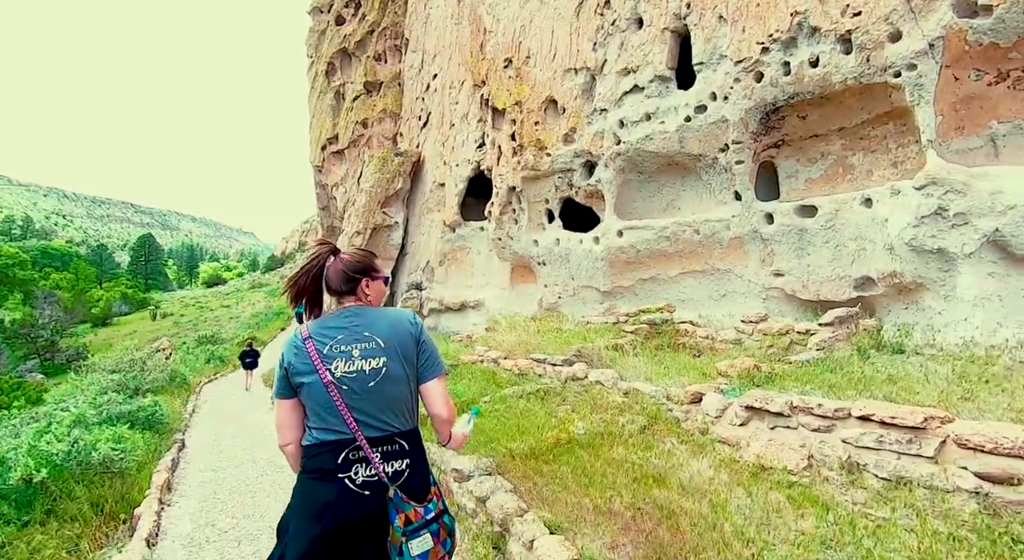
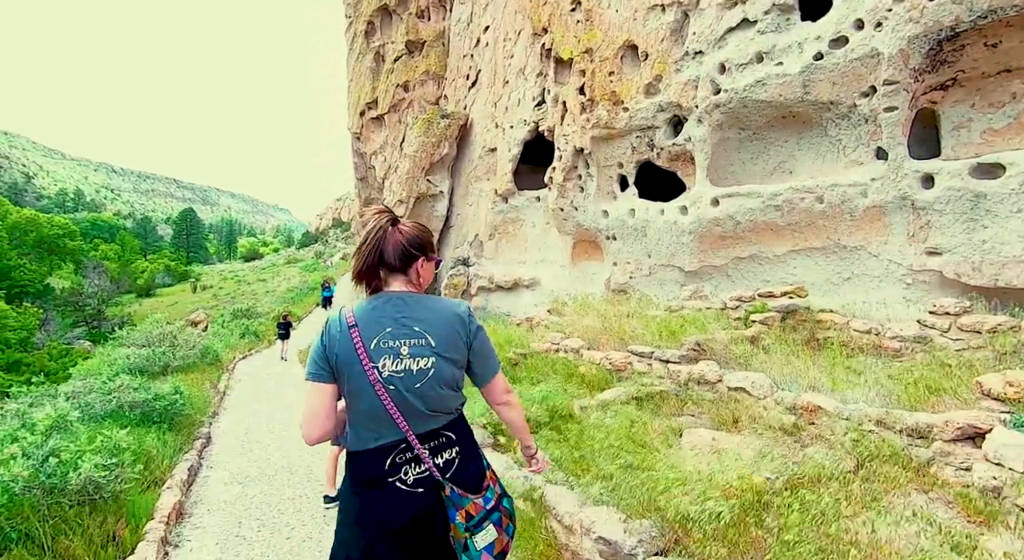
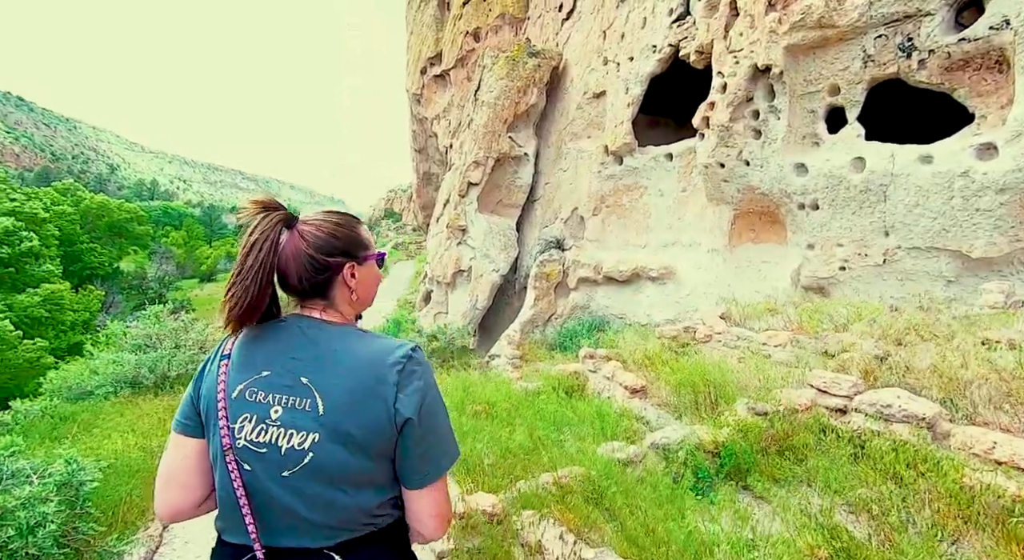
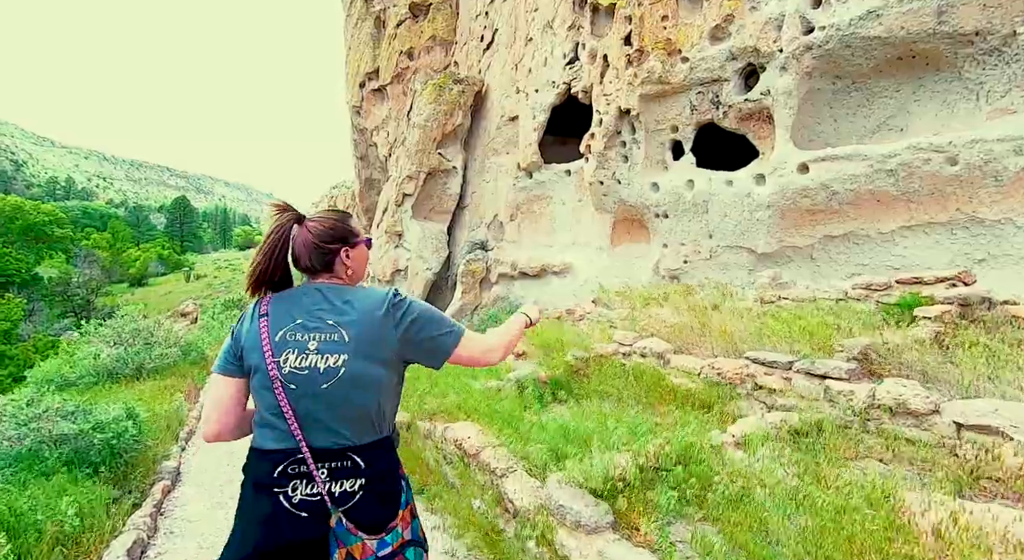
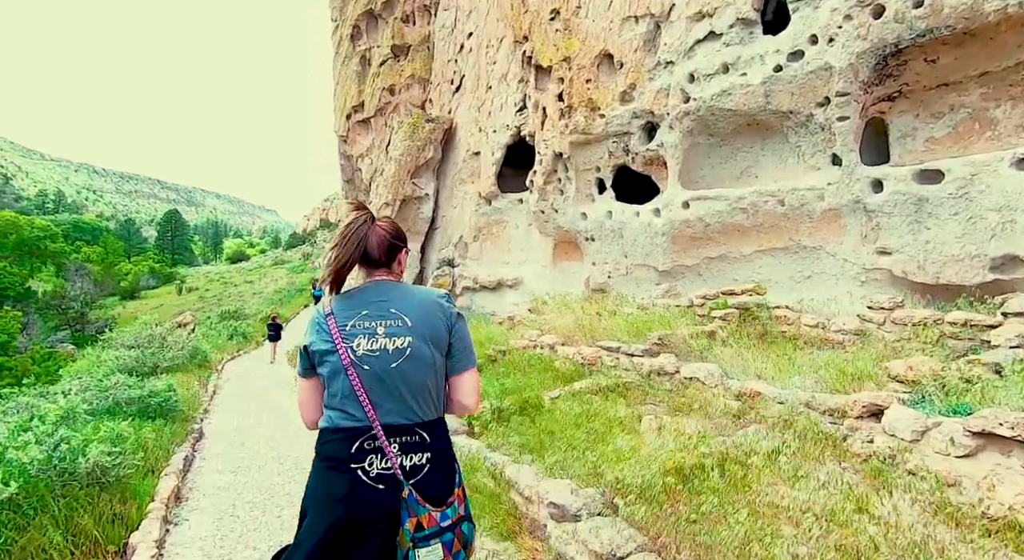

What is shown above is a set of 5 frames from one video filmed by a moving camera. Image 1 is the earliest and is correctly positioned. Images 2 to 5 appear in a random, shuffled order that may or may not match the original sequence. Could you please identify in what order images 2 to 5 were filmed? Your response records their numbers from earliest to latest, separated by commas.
5, 2, 4, 3
